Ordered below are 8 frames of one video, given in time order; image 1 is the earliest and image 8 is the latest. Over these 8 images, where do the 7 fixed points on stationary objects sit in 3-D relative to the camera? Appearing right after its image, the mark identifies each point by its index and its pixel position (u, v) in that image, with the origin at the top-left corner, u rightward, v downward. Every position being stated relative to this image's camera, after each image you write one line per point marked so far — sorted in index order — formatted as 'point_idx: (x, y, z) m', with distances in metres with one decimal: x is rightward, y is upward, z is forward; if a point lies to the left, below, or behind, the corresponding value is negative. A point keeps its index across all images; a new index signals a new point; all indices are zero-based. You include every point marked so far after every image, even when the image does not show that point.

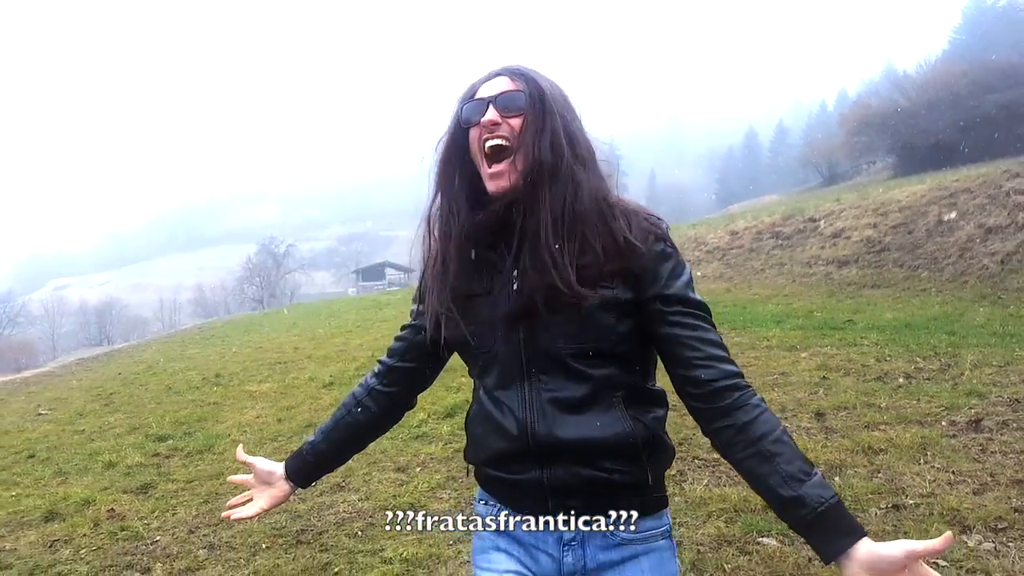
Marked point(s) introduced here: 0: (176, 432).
0: (-4.2, -1.8, +9.7) m
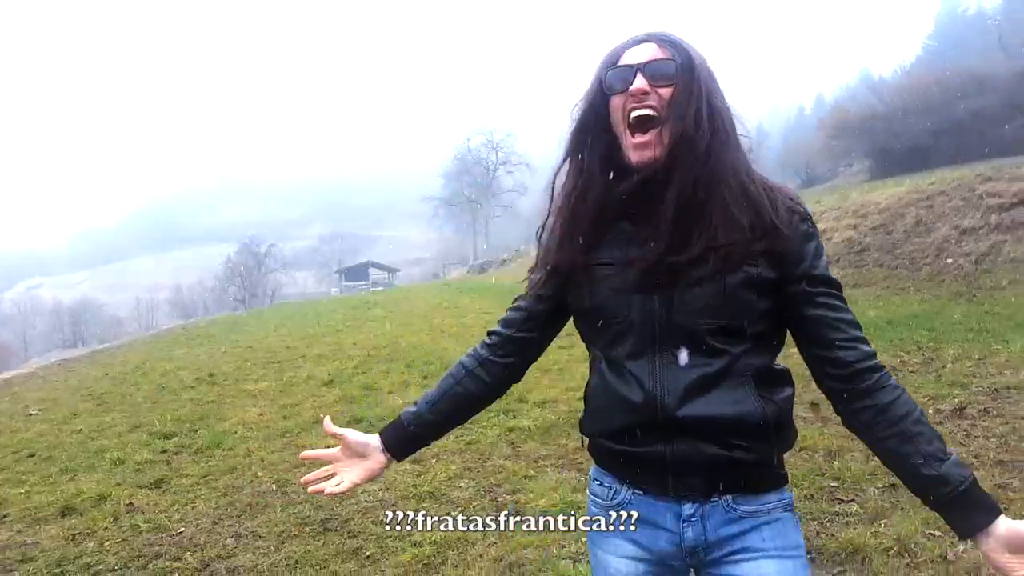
0: (-4.2, -1.8, +9.9) m
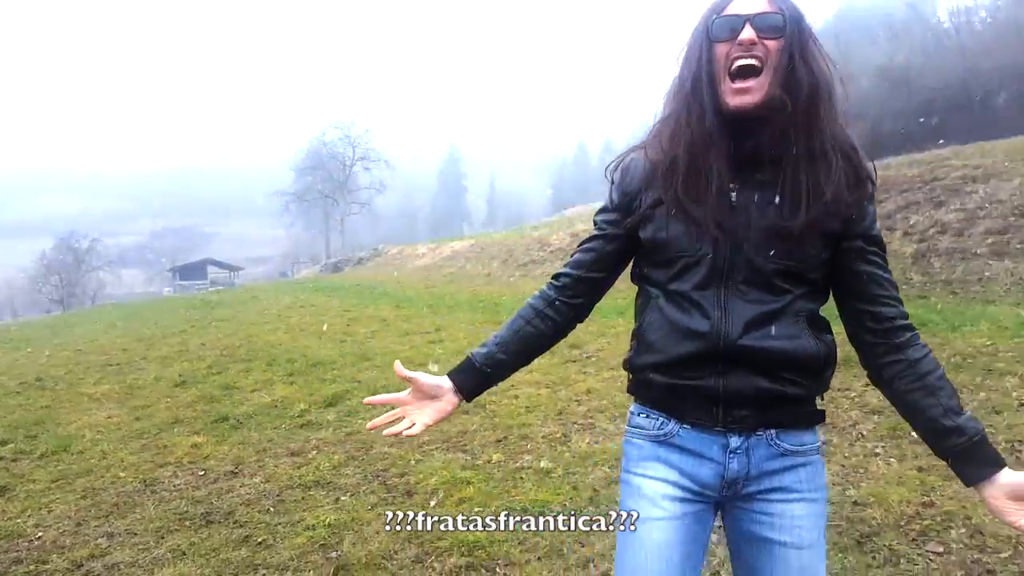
0: (-5.8, -1.7, +9.3) m
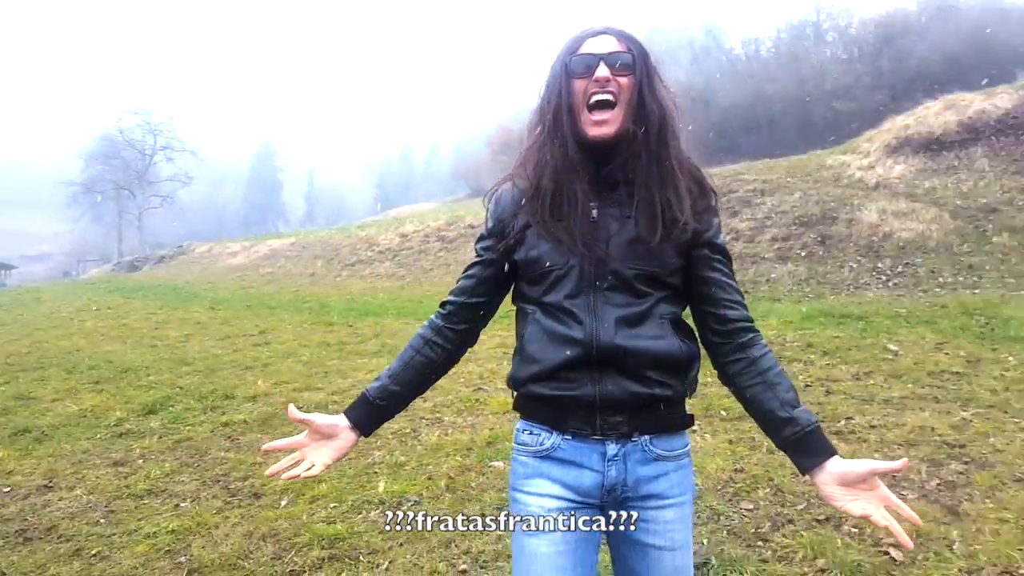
0: (-7.6, -1.7, +7.9) m
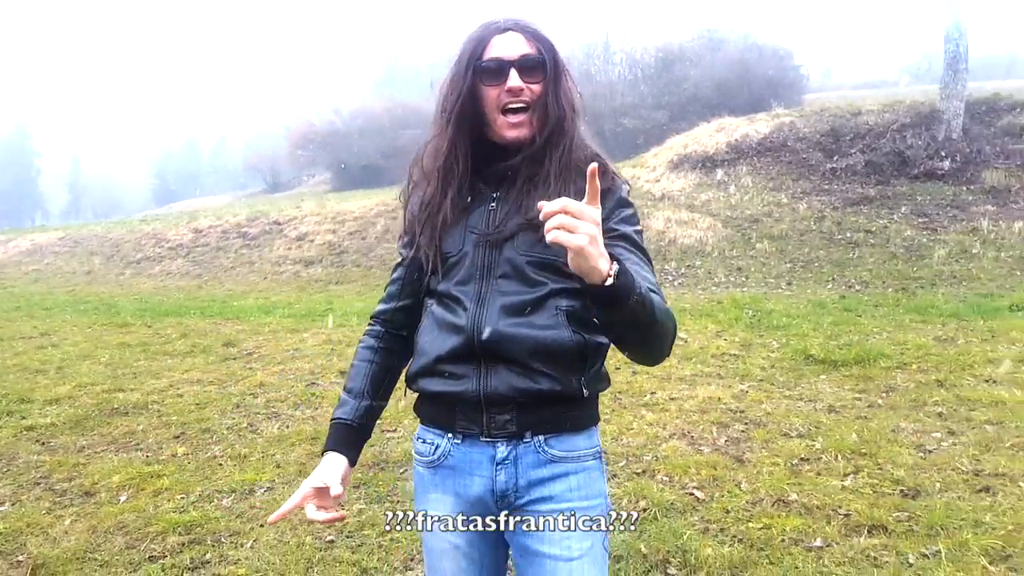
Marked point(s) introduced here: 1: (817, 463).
0: (-9.1, -1.7, +6.2) m
1: (+1.5, -0.9, +4.0) m
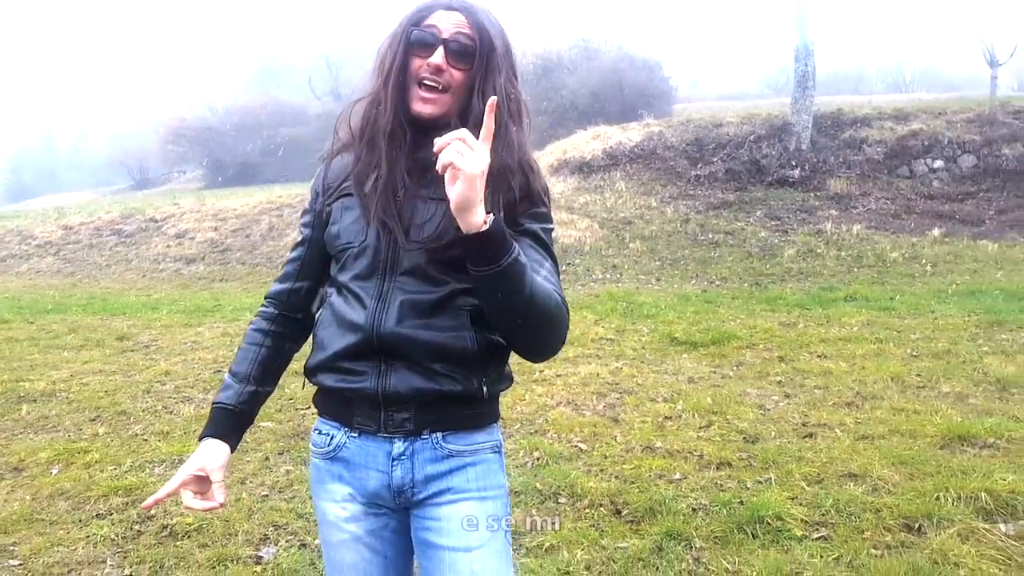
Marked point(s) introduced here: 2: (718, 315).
0: (-9.9, -1.6, +5.3) m
1: (+1.0, -0.8, +4.8) m
2: (+2.2, -0.3, +8.4) m
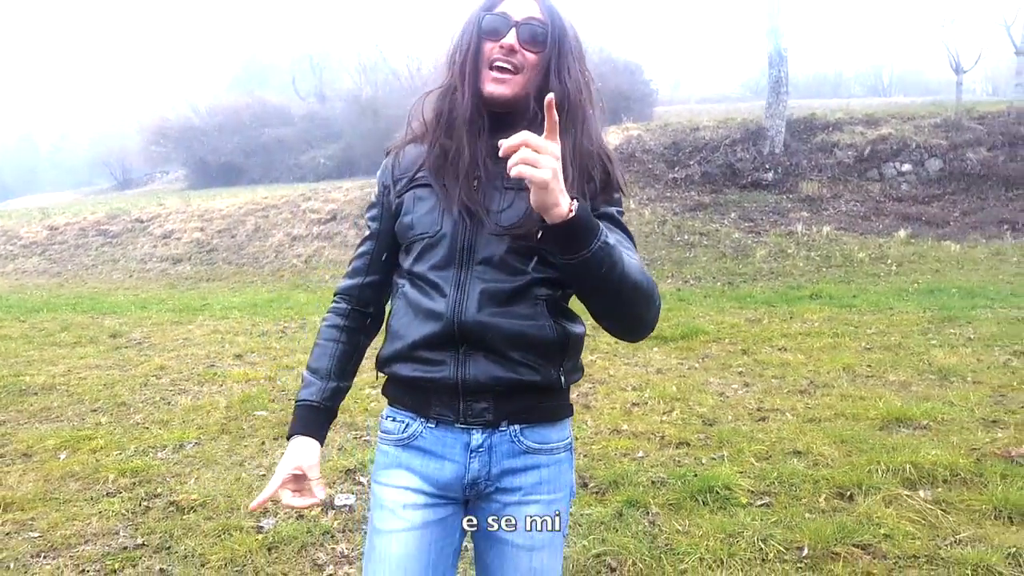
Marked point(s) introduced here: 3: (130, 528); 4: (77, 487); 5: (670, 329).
0: (-10.0, -1.6, +5.5) m
1: (+0.9, -0.8, +5.2) m
2: (+2.0, -0.3, +8.8) m
3: (-2.0, -1.2, +4.0) m
4: (-2.5, -1.1, +4.4) m
5: (+1.5, -0.4, +7.6) m
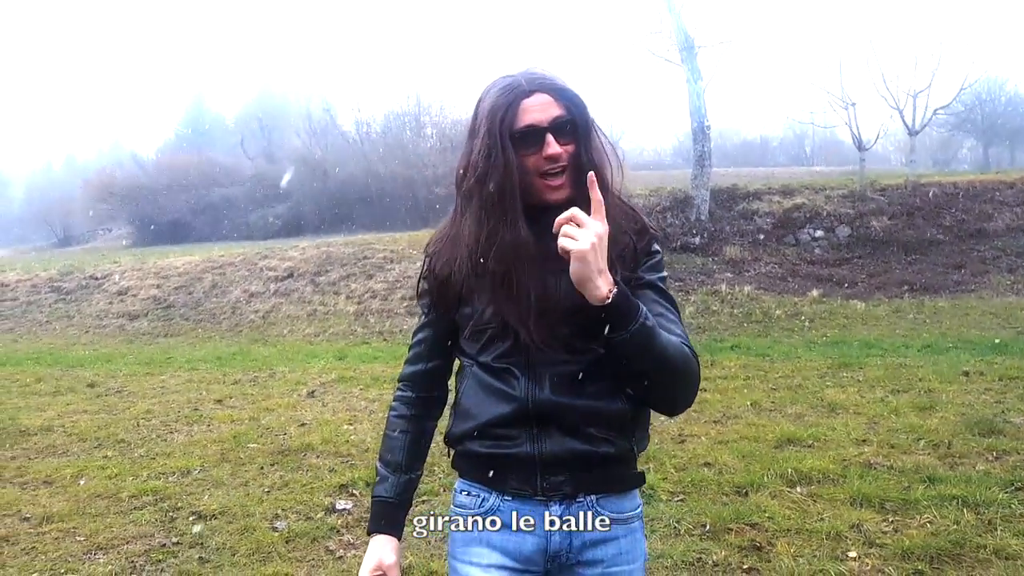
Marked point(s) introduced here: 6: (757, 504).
0: (-10.3, -1.9, +5.7) m
1: (+0.6, -1.1, +6.2) m
2: (+1.4, -0.9, +9.9) m
3: (-2.1, -1.5, +4.8) m
4: (-2.7, -1.4, +5.2) m
5: (+1.1, -0.9, +8.7) m
6: (+1.4, -1.3, +4.6) m
